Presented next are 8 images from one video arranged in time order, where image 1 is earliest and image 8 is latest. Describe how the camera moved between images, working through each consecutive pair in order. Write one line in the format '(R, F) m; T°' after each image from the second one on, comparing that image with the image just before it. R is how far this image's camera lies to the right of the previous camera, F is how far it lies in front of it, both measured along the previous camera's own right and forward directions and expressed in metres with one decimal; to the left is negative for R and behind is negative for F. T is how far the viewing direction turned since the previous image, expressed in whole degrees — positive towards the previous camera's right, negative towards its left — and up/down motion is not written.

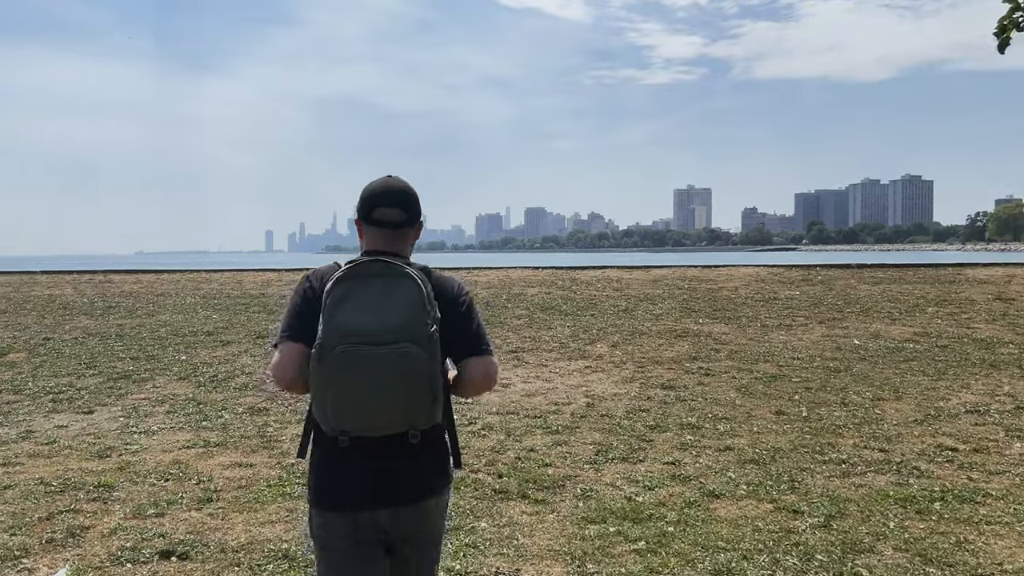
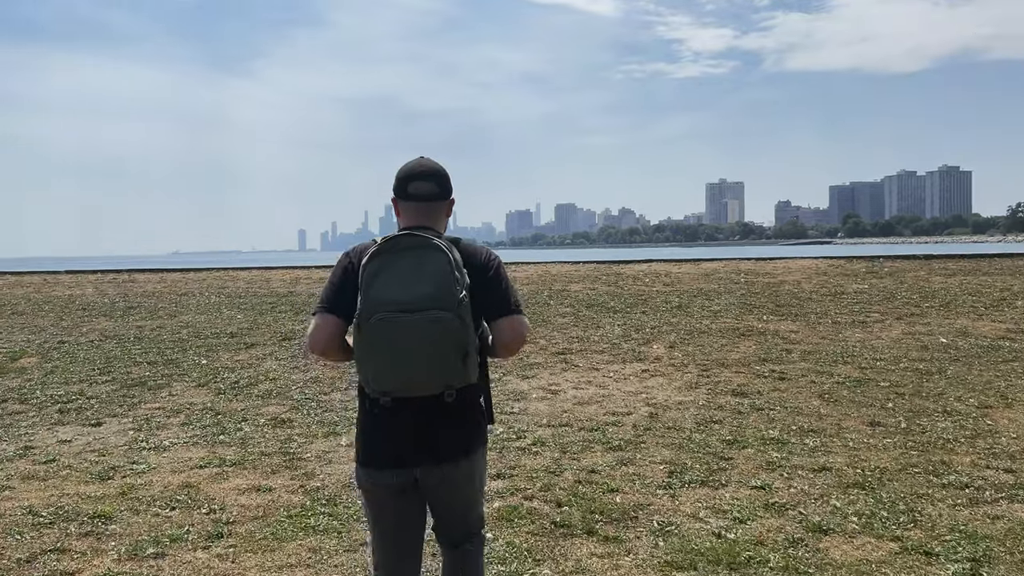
(-0.1, +0.8) m; -2°
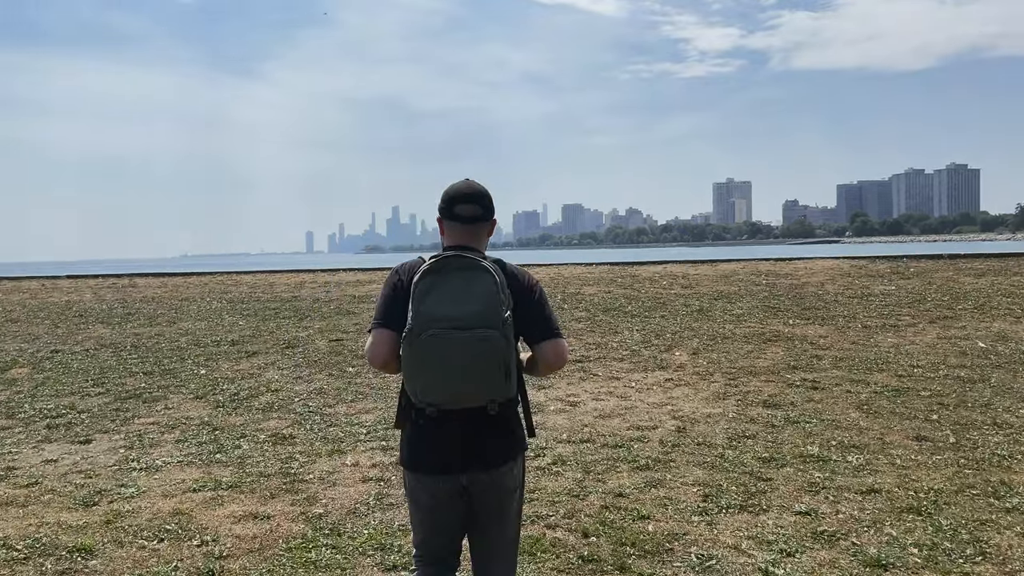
(-0.1, +0.4) m; 0°
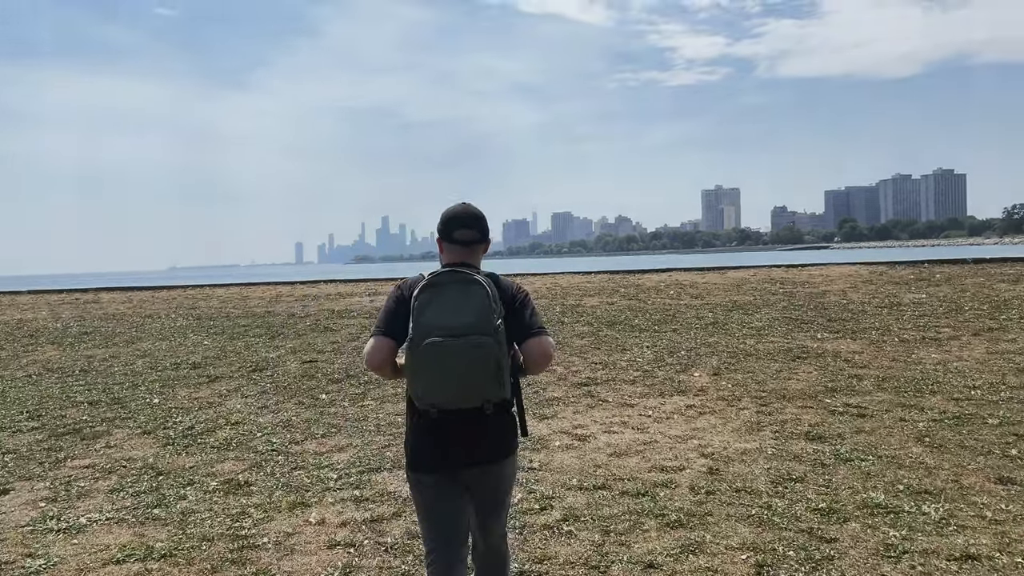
(0.0, +1.0) m; +1°
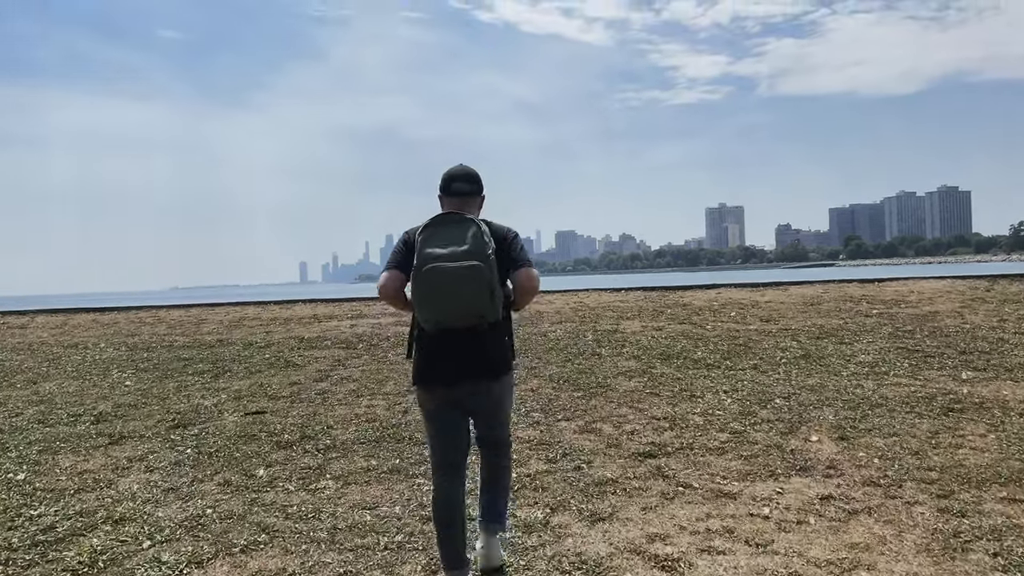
(-0.1, +2.3) m; 0°
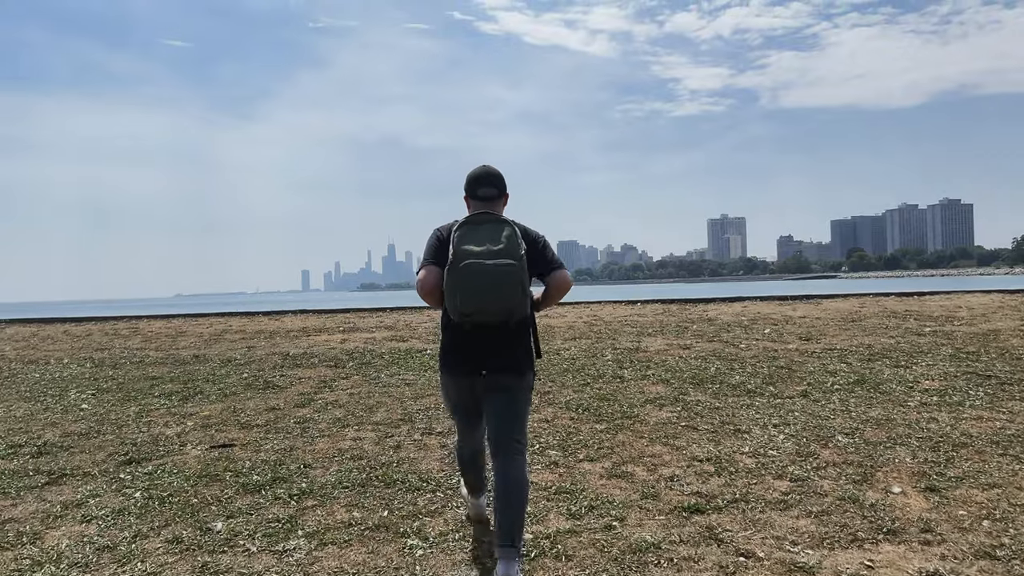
(-0.1, +0.9) m; 0°
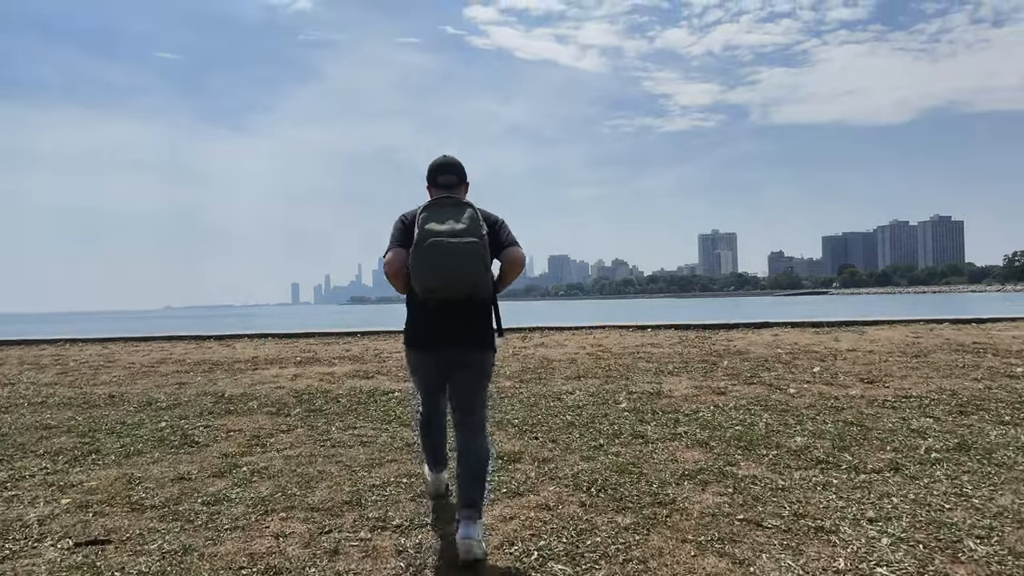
(0.0, +1.5) m; +1°
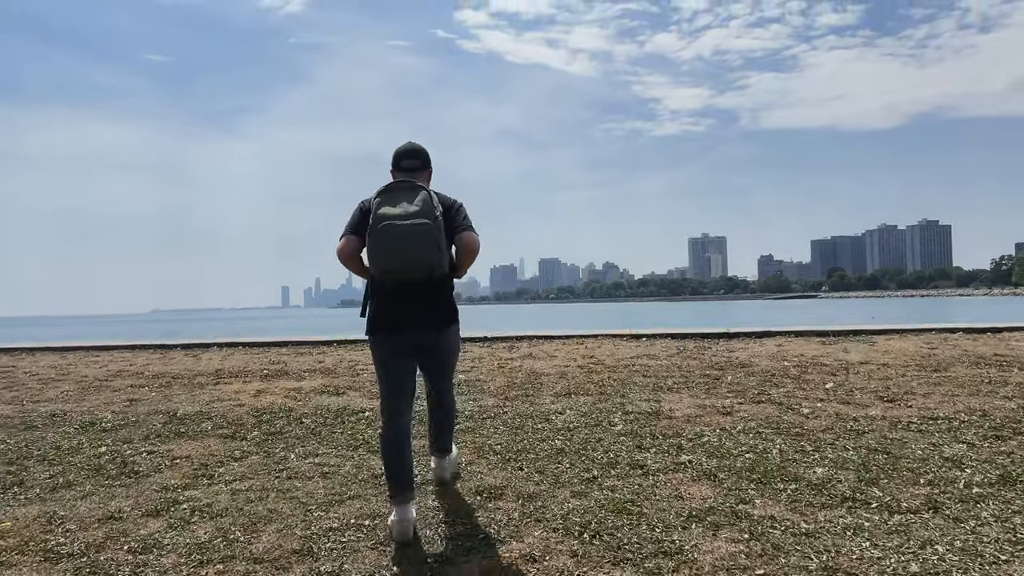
(0.0, +0.6) m; +1°
